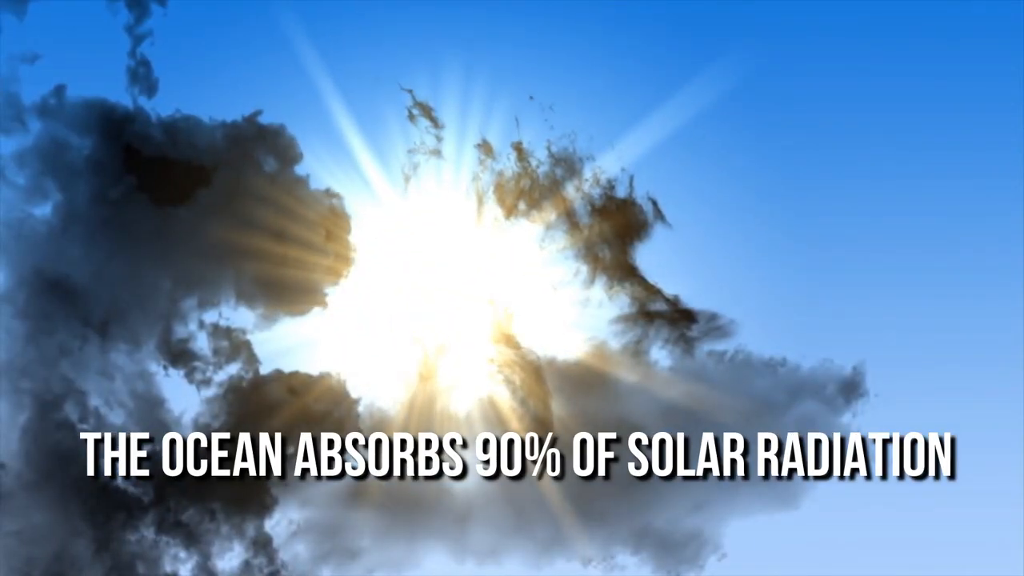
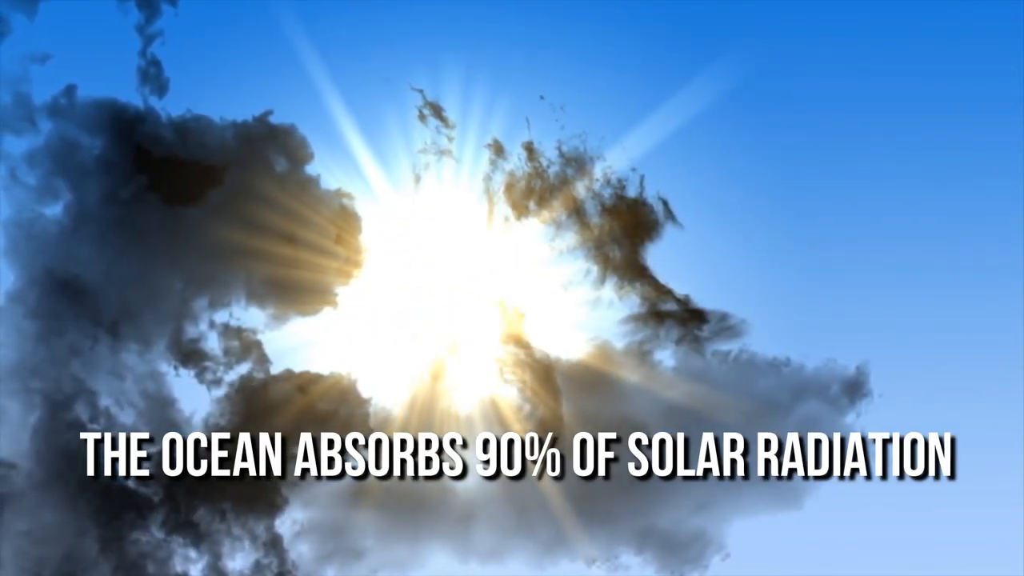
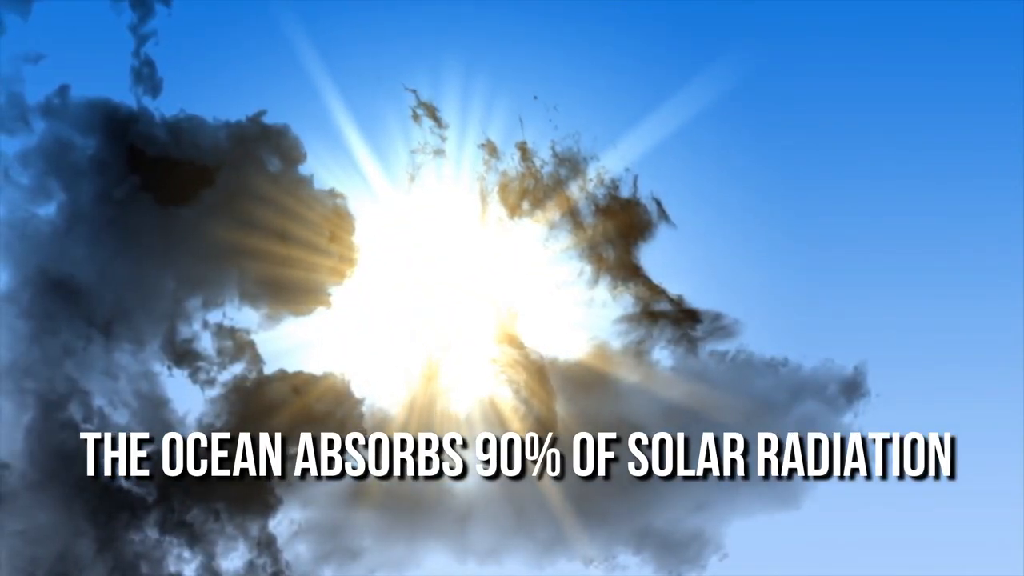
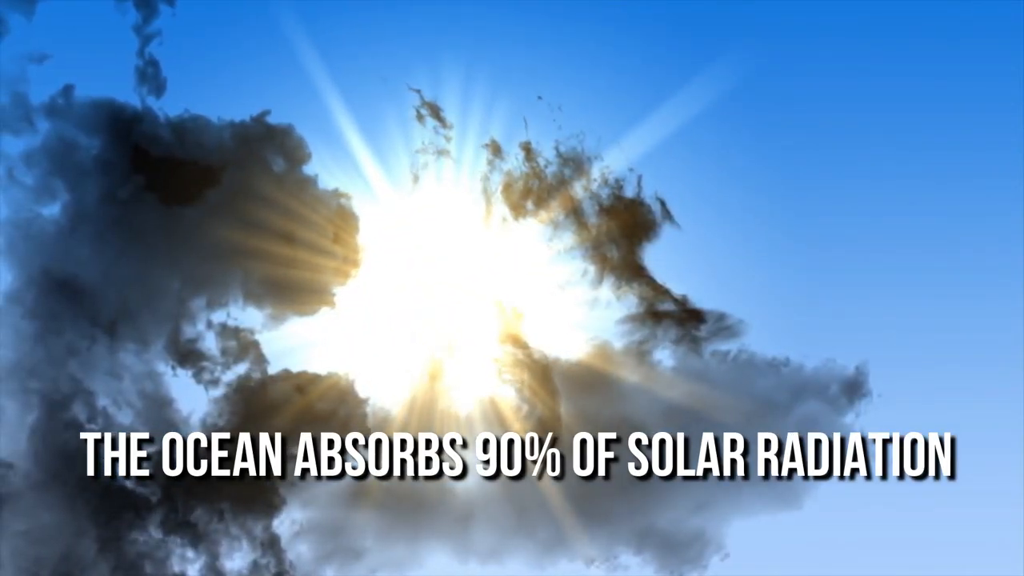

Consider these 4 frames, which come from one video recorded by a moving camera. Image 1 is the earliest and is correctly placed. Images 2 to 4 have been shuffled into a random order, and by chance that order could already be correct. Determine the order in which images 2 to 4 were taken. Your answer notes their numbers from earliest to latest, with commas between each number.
3, 4, 2
